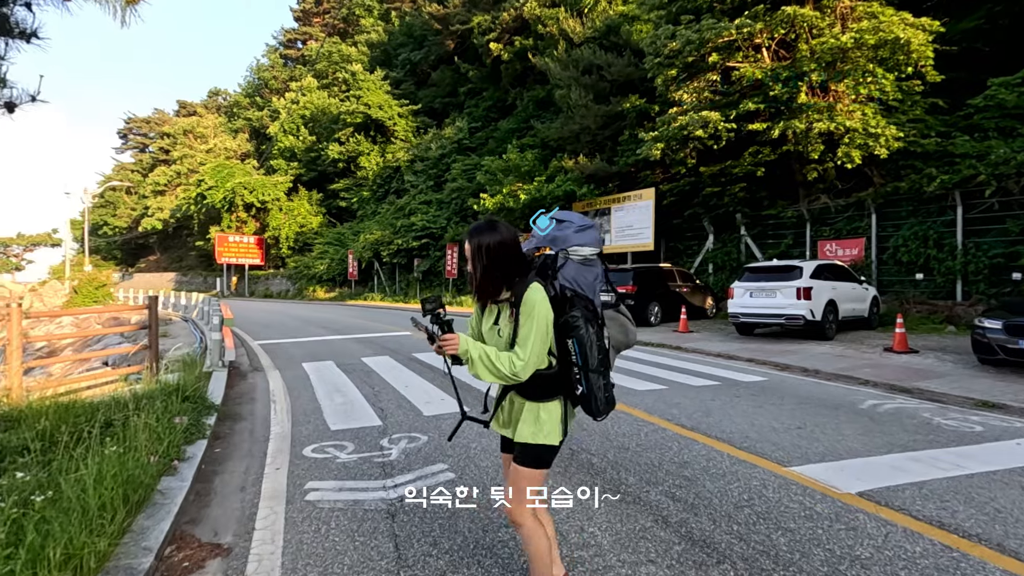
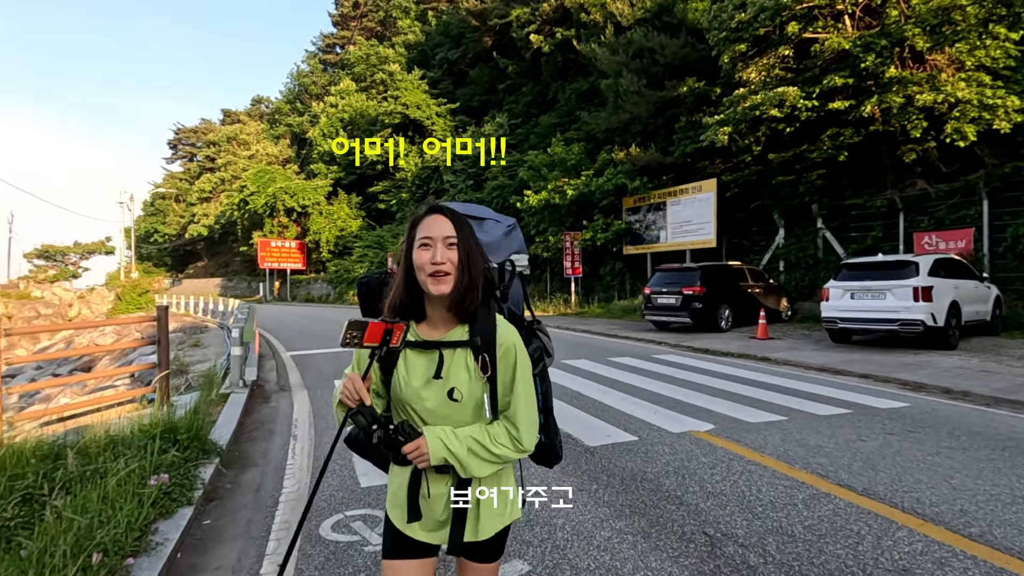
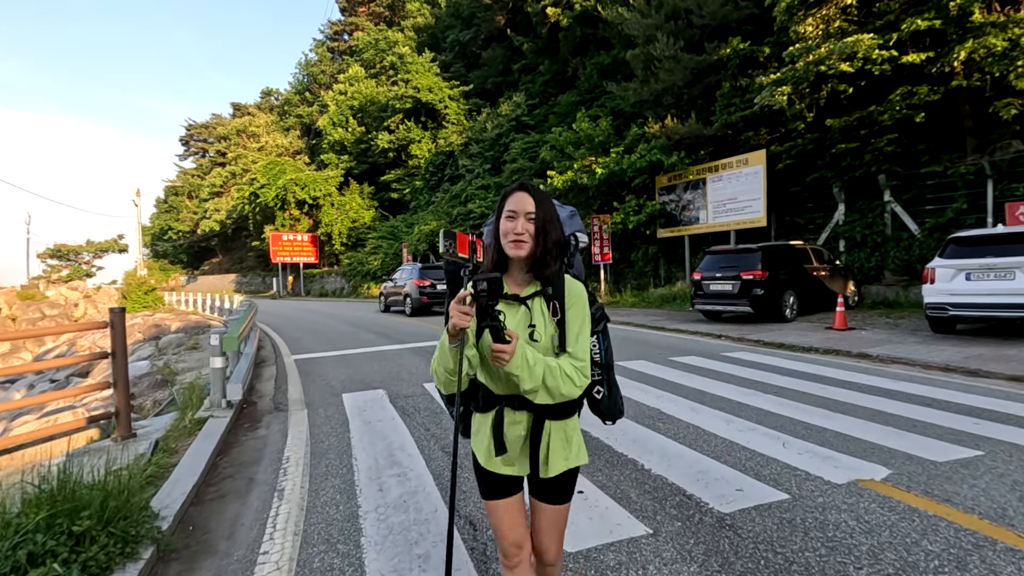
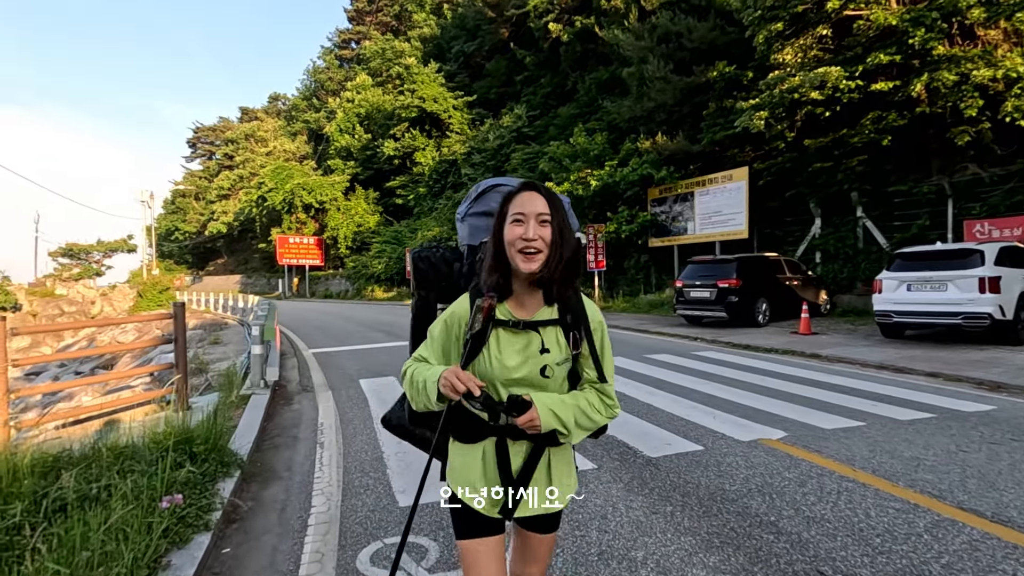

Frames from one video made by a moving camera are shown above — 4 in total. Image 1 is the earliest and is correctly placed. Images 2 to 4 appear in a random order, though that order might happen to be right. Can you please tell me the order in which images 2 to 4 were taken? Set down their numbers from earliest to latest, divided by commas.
2, 4, 3
